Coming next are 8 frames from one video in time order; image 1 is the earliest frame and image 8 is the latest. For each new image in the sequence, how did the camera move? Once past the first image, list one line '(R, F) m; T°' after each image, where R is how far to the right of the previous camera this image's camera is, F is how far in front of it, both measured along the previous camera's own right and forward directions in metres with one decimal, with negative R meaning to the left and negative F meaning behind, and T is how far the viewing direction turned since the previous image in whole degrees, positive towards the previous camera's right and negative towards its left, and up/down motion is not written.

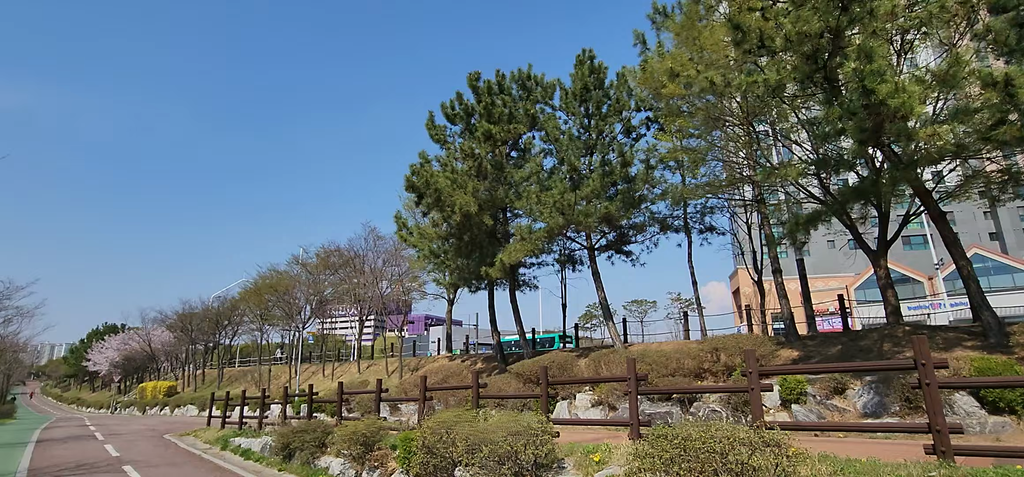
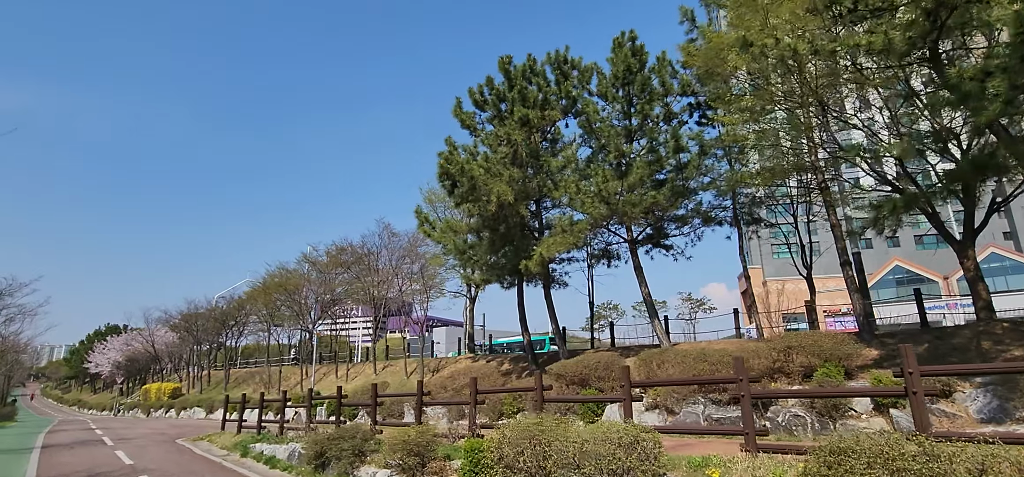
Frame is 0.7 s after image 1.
(-1.3, +1.2) m; 0°
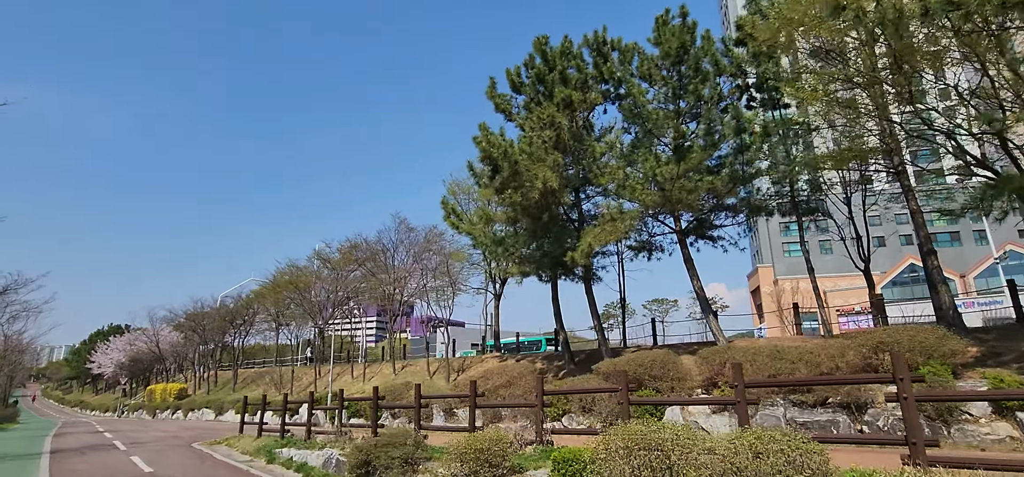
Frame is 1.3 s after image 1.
(-1.4, +1.2) m; 0°
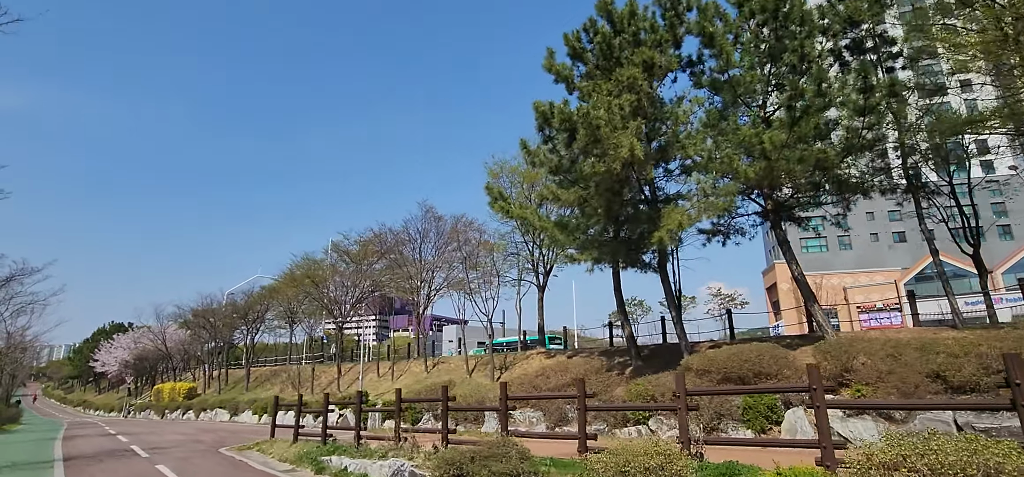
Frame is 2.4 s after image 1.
(-2.1, +1.9) m; 0°
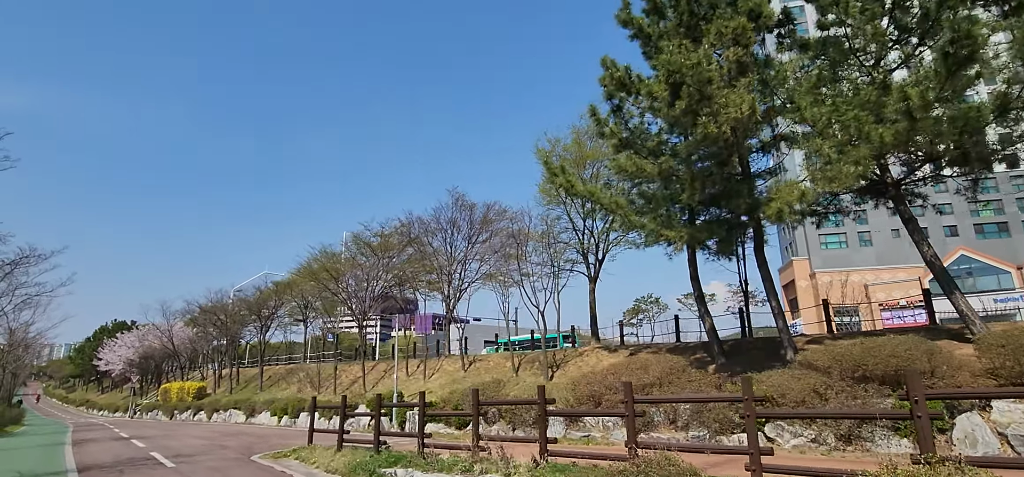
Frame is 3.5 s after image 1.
(-2.1, +2.0) m; 0°
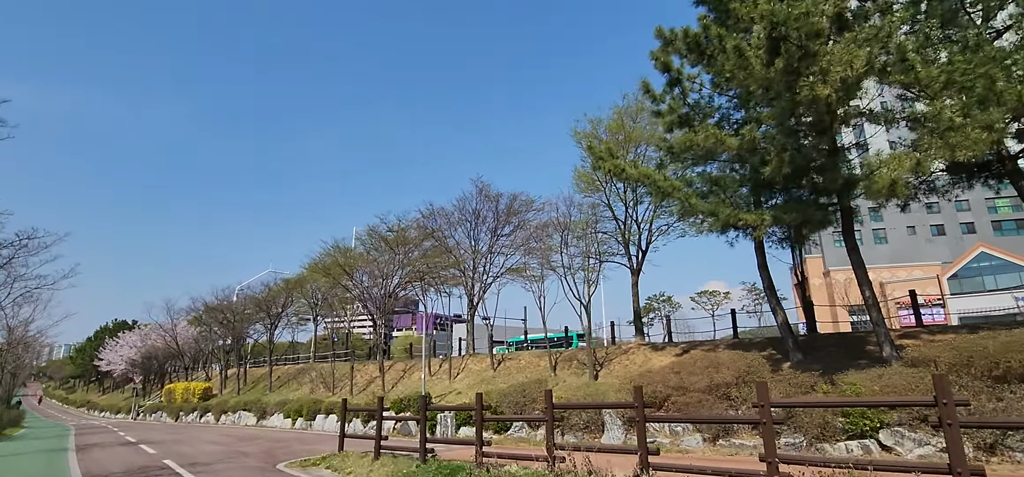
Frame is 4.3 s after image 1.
(-1.5, +1.6) m; 0°
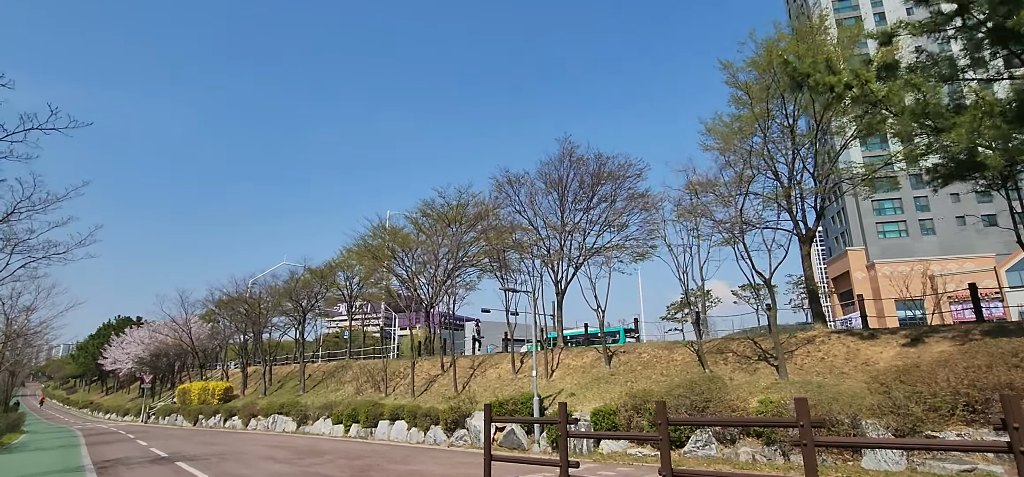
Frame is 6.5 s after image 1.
(-4.4, +4.5) m; 0°
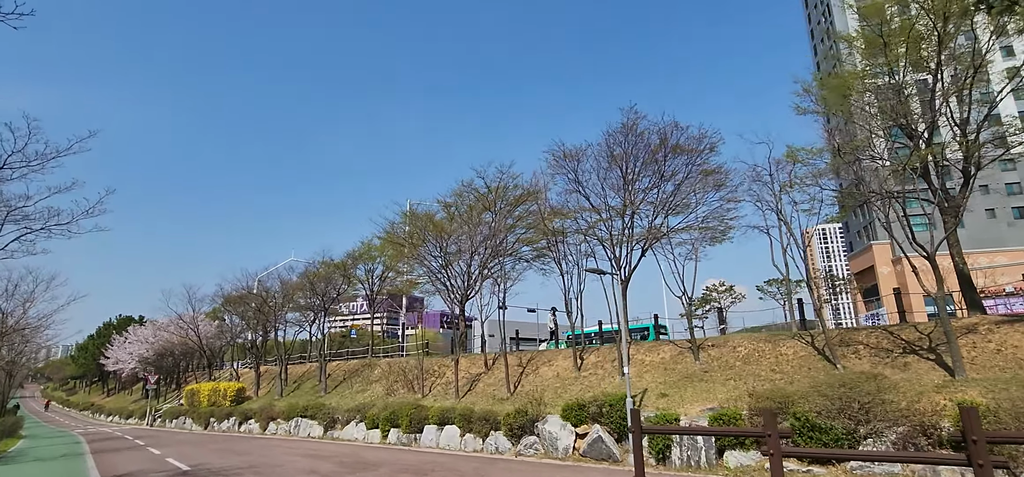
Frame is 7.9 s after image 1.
(-2.4, +2.6) m; 0°
